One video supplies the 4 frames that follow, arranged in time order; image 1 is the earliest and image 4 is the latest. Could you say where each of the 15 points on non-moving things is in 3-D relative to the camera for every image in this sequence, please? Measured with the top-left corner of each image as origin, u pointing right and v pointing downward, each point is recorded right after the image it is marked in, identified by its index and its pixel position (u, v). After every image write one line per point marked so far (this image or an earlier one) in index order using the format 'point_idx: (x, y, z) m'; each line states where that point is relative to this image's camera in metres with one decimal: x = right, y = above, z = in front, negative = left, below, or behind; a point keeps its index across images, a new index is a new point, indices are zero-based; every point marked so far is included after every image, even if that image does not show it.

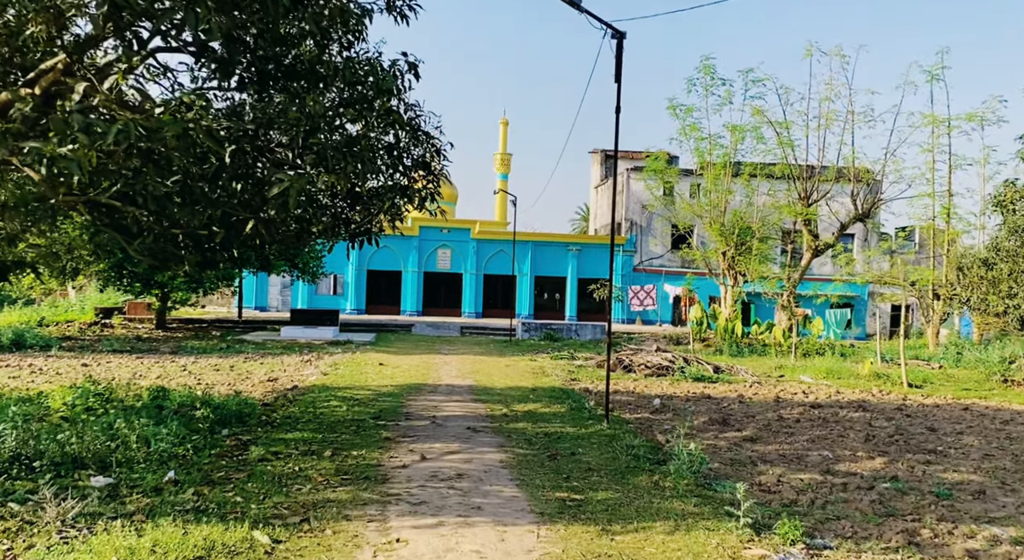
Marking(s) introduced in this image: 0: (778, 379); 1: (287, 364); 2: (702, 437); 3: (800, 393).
0: (+5.0, -1.9, +18.0) m
1: (-4.2, -1.6, +17.8) m
2: (+1.9, -1.6, +9.6) m
3: (+4.7, -1.9, +15.5) m
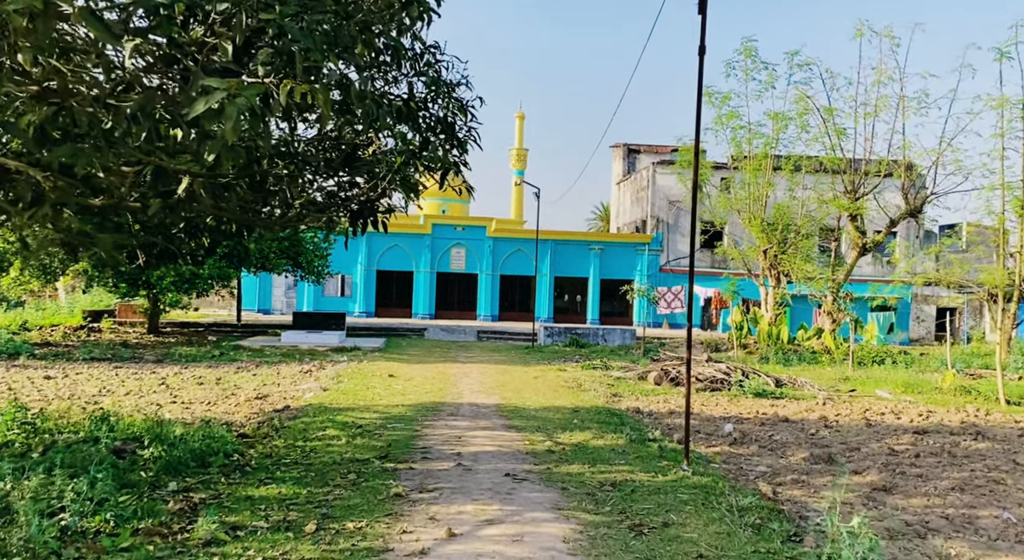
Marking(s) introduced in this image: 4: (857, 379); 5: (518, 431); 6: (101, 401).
0: (+5.5, -1.9, +15.5) m
1: (-3.7, -1.5, +15.5) m
2: (+2.3, -1.6, +7.2) m
3: (+5.2, -1.8, +13.1) m
4: (+6.7, -1.9, +18.6) m
5: (+0.1, -1.5, +9.4) m
6: (-4.7, -1.4, +11.0) m
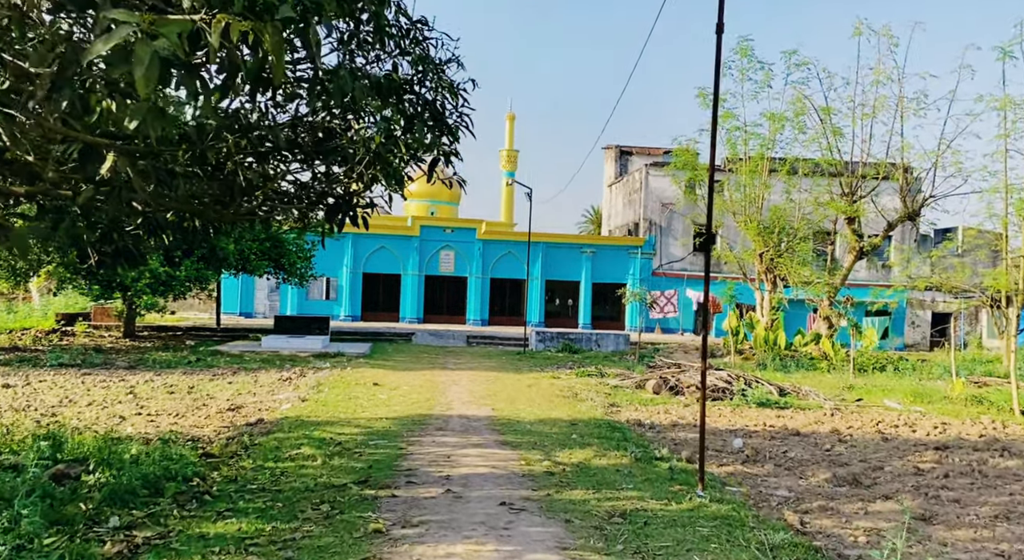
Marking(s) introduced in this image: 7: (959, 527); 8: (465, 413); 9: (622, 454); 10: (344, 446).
0: (+5.4, -1.9, +14.8) m
1: (-3.9, -1.6, +14.6) m
2: (+2.3, -1.6, +6.4) m
3: (+5.1, -1.9, +12.3) m
4: (+6.6, -2.0, +17.9) m
5: (0.0, -1.5, +8.6) m
6: (-4.8, -1.4, +10.1) m
7: (+3.0, -1.6, +6.3) m
8: (-0.6, -1.6, +11.2) m
9: (+1.0, -1.5, +8.3) m
10: (-1.5, -1.5, +8.3) m
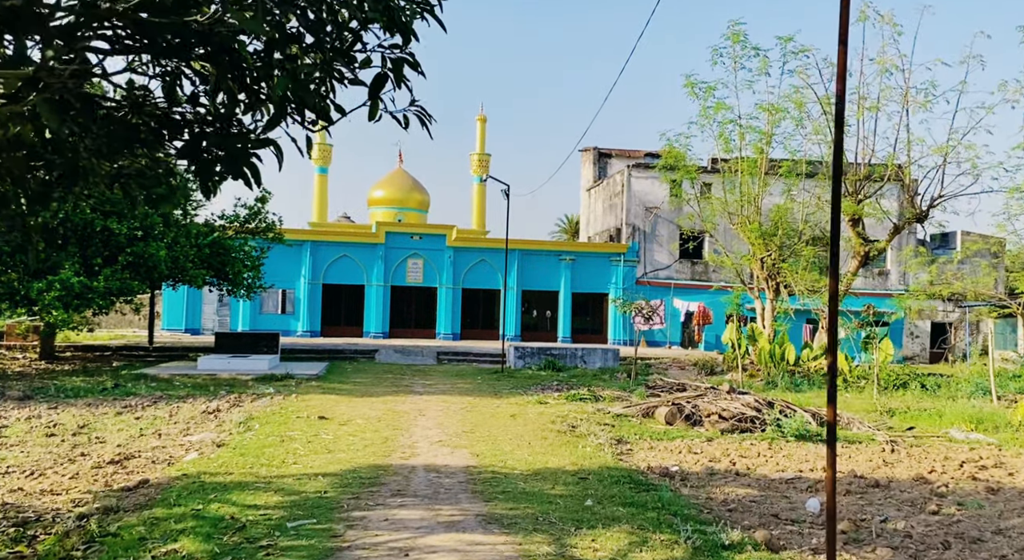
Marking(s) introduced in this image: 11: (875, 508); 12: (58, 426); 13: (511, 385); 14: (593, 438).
0: (+5.1, -2.0, +12.1) m
1: (-4.1, -1.7, +11.7) m
2: (+2.3, -1.6, +3.7) m
3: (+4.9, -1.9, +9.6) m
4: (+6.2, -2.1, +15.2) m
5: (0.0, -1.5, +5.7) m
6: (-4.9, -1.5, +7.1) m
7: (+3.0, -1.6, +3.6) m
8: (-0.7, -1.6, +8.3) m
9: (+0.9, -1.5, +5.5) m
10: (-1.5, -1.5, +5.4) m
11: (+2.8, -1.7, +7.3) m
12: (-5.0, -1.6, +10.6) m
13: (0.0, -1.9, +17.5) m
14: (+0.9, -1.7, +10.5) m
